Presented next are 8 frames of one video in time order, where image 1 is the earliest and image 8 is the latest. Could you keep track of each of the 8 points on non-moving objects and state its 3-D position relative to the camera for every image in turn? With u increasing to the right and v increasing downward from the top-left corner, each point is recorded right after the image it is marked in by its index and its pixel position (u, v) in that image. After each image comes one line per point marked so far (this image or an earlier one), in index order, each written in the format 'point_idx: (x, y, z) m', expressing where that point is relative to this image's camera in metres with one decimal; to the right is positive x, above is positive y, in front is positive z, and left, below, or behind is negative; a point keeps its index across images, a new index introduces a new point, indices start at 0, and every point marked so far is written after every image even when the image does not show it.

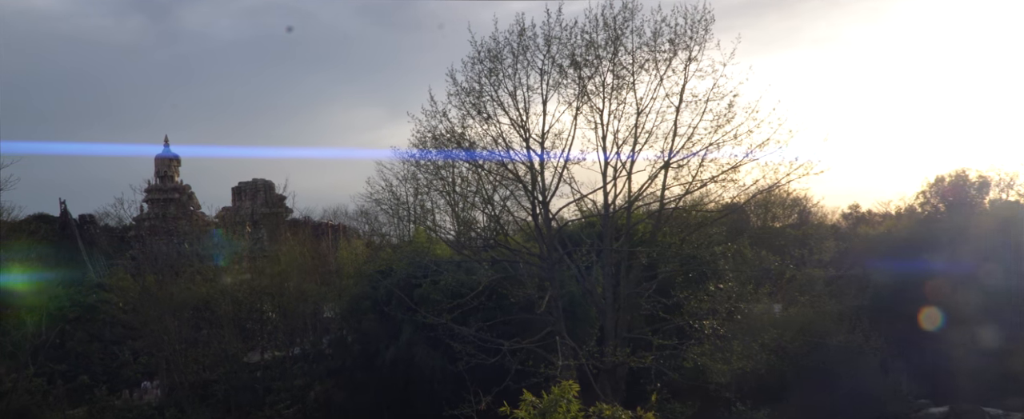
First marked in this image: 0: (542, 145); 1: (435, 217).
0: (+0.6, +1.3, +17.7) m
1: (-1.5, -0.1, +17.3) m
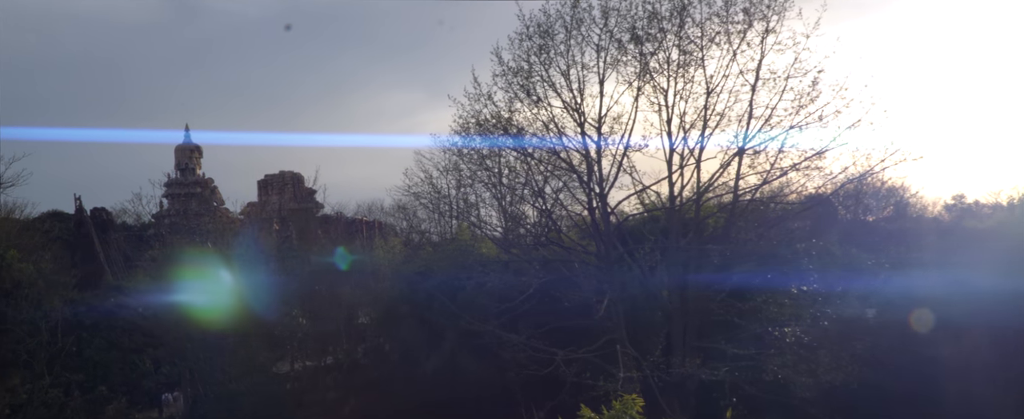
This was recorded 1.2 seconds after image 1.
0: (+1.6, +1.4, +15.8) m
1: (-0.6, 0.0, +15.6) m
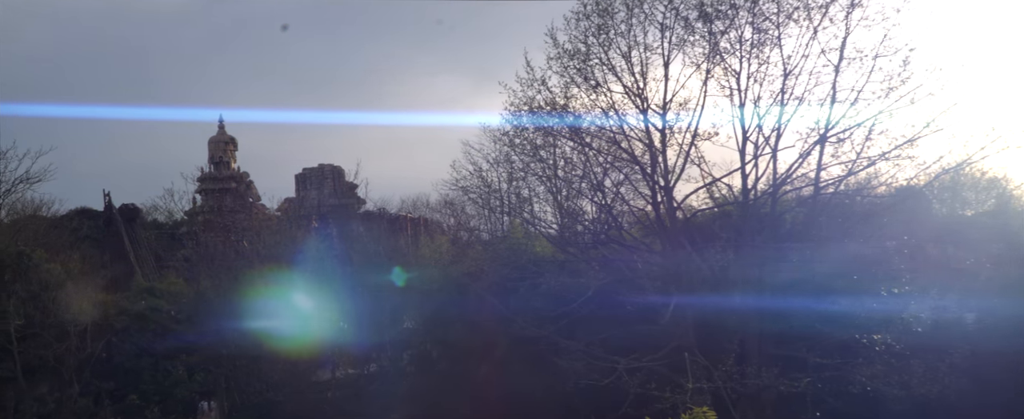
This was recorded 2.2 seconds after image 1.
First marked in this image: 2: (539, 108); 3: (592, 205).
0: (+2.5, +1.5, +14.4) m
1: (+0.3, 0.0, +14.4) m
2: (+0.4, +1.7, +14.4) m
3: (+1.3, +0.1, +14.5) m
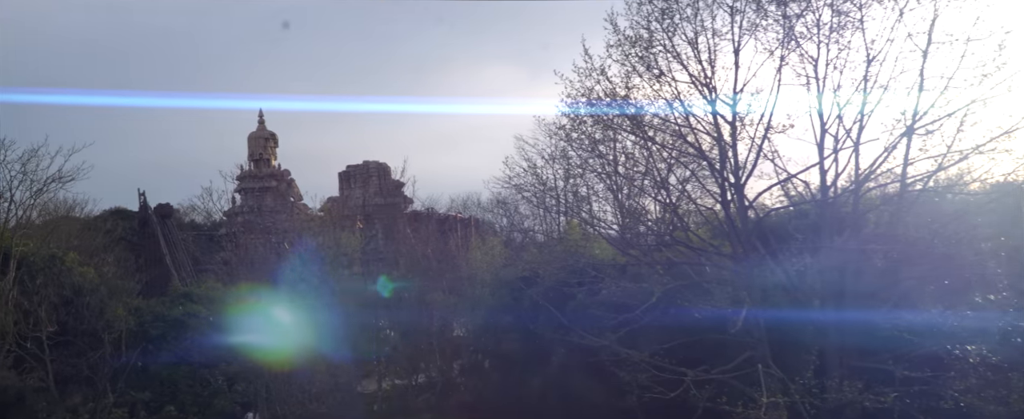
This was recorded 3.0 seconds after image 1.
0: (+3.3, +1.5, +13.3) m
1: (+1.2, 0.0, +13.3) m
2: (+1.3, +1.7, +13.4) m
3: (+2.2, +0.1, +13.4) m
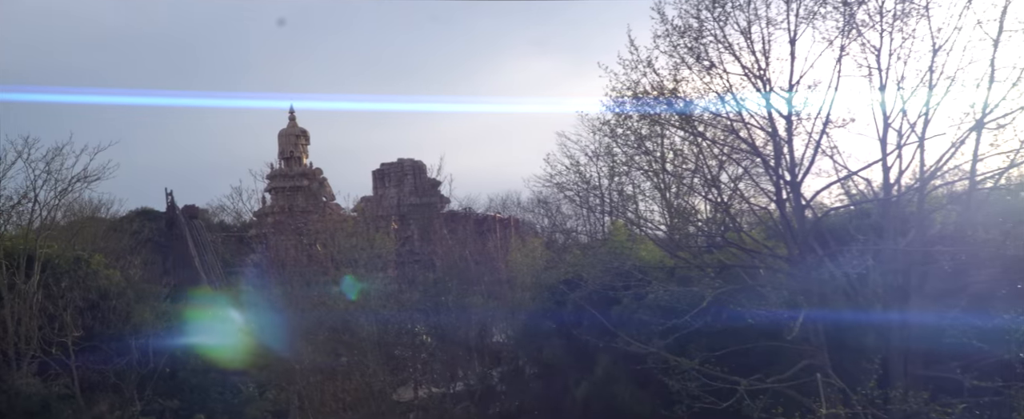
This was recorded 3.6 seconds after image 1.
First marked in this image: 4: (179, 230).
0: (+3.9, +1.5, +12.5) m
1: (+1.8, +0.1, +12.6) m
2: (+1.9, +1.7, +12.7) m
3: (+2.8, +0.1, +12.7) m
4: (-7.1, -0.5, +19.0) m
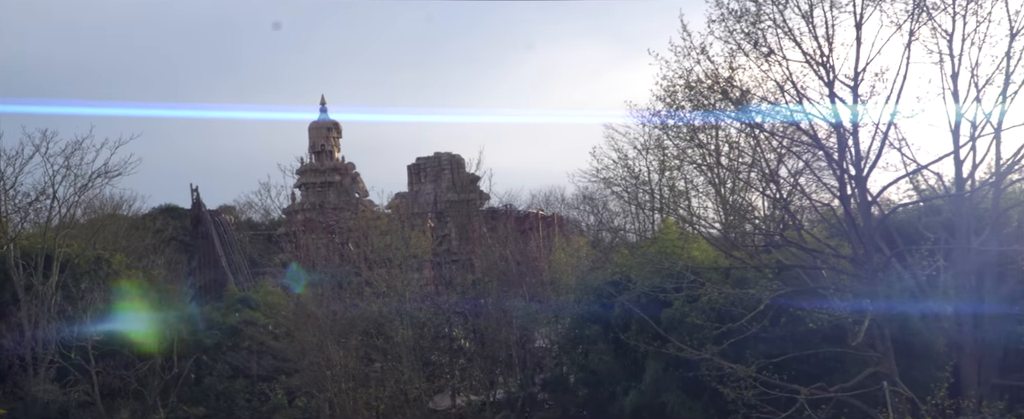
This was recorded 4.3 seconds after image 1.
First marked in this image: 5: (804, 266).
0: (+4.5, +1.6, +11.6) m
1: (+2.4, +0.1, +11.8) m
2: (+2.5, +1.7, +11.9) m
3: (+3.4, +0.1, +11.9) m
4: (-6.4, -0.4, +18.4) m
5: (+4.0, -0.8, +12.0) m
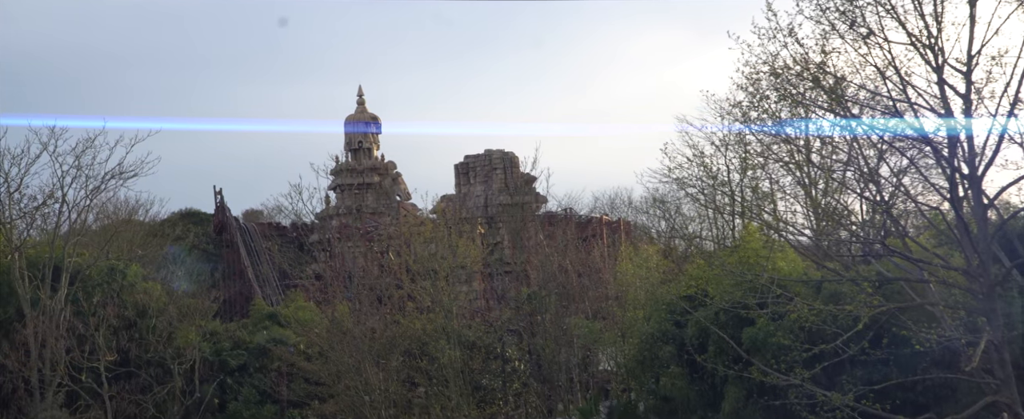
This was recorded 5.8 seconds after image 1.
0: (+5.2, +1.5, +10.1) m
1: (+3.1, 0.0, +10.4) m
2: (+3.2, +1.7, +10.4) m
3: (+4.1, +0.1, +10.4) m
4: (-5.4, -0.5, +17.2) m
5: (+4.7, -0.8, +10.4) m
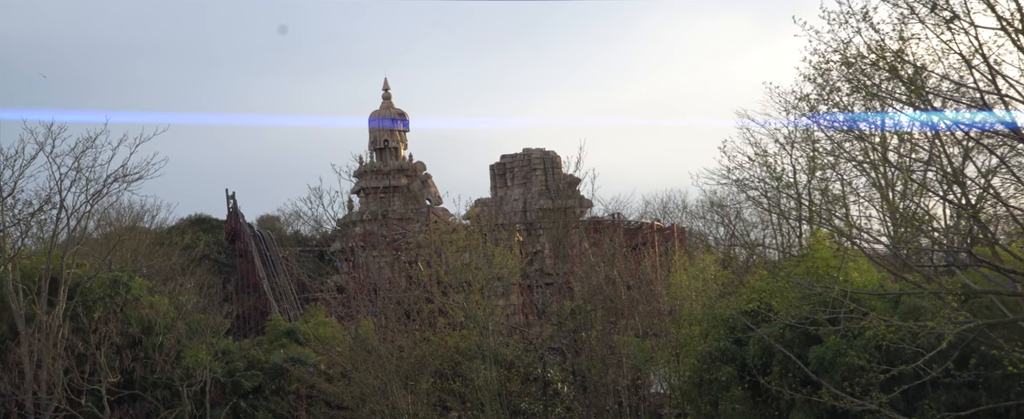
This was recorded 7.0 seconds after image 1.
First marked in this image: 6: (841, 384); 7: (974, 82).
0: (+5.7, +1.5, +9.0) m
1: (+3.6, 0.0, +9.3) m
2: (+3.7, +1.6, +9.4) m
3: (+4.6, 0.0, +9.3) m
4: (-4.8, -0.6, +16.3) m
5: (+5.1, -0.9, +9.3) m
6: (+3.5, -1.8, +9.3) m
7: (+4.8, +1.3, +9.0) m
